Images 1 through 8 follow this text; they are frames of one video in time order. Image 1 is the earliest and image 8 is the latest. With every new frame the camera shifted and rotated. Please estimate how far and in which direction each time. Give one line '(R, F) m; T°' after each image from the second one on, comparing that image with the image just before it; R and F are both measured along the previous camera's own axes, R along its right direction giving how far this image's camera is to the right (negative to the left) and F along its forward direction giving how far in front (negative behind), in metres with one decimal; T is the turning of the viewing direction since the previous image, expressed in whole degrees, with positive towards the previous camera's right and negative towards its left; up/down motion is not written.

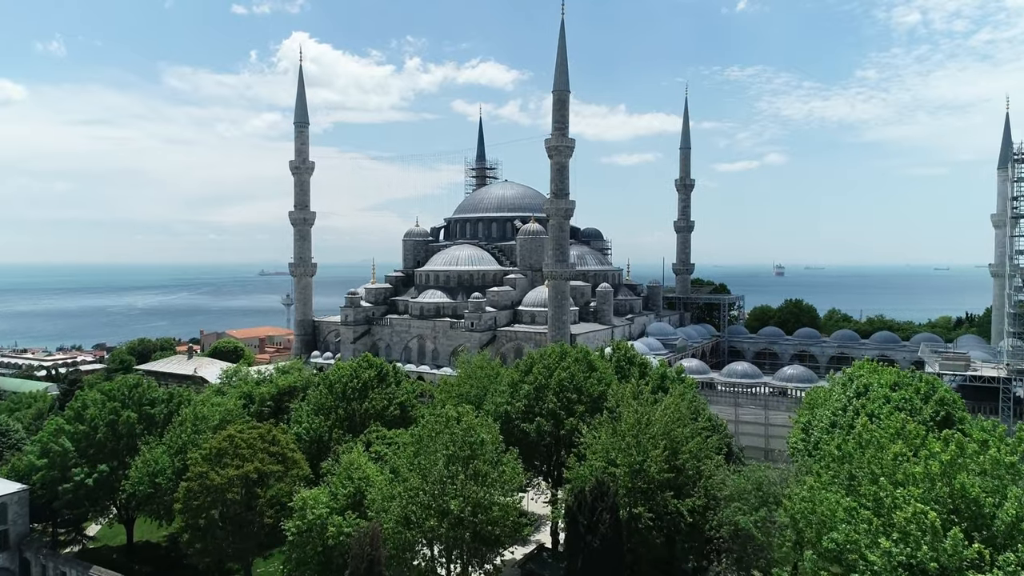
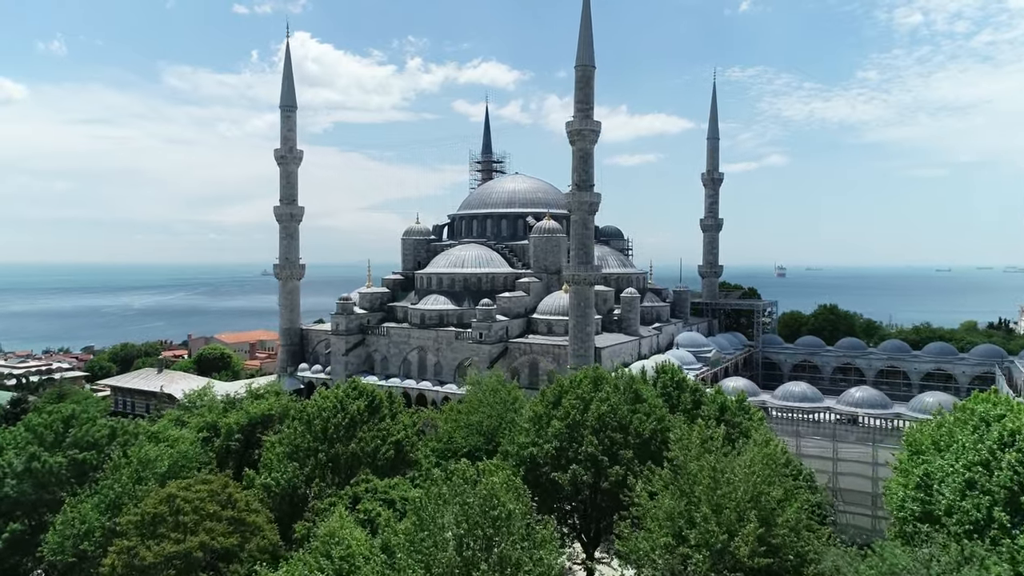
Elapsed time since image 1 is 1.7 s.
(-0.5, +5.4) m; 0°
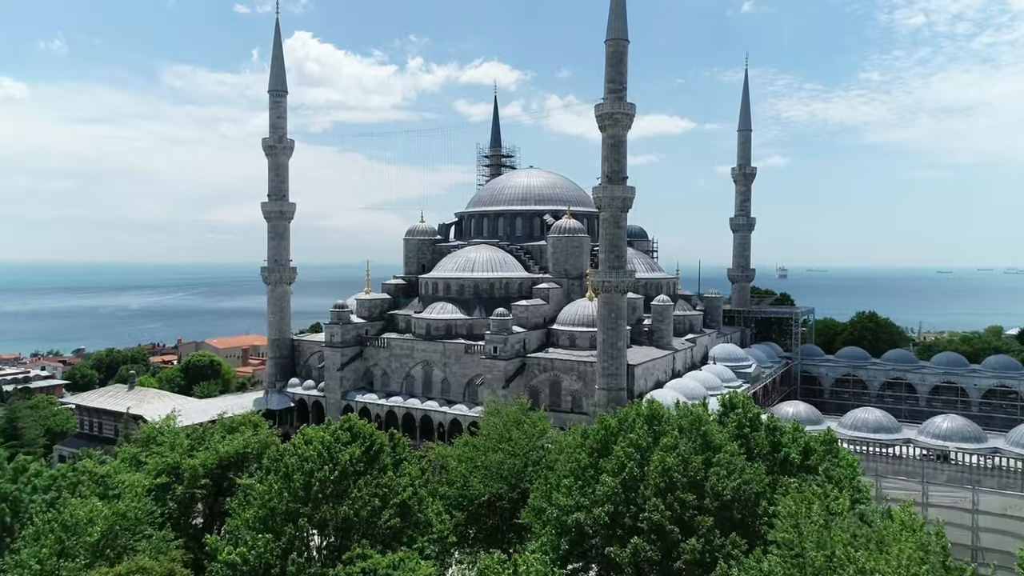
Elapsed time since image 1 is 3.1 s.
(-0.6, +4.6) m; 0°
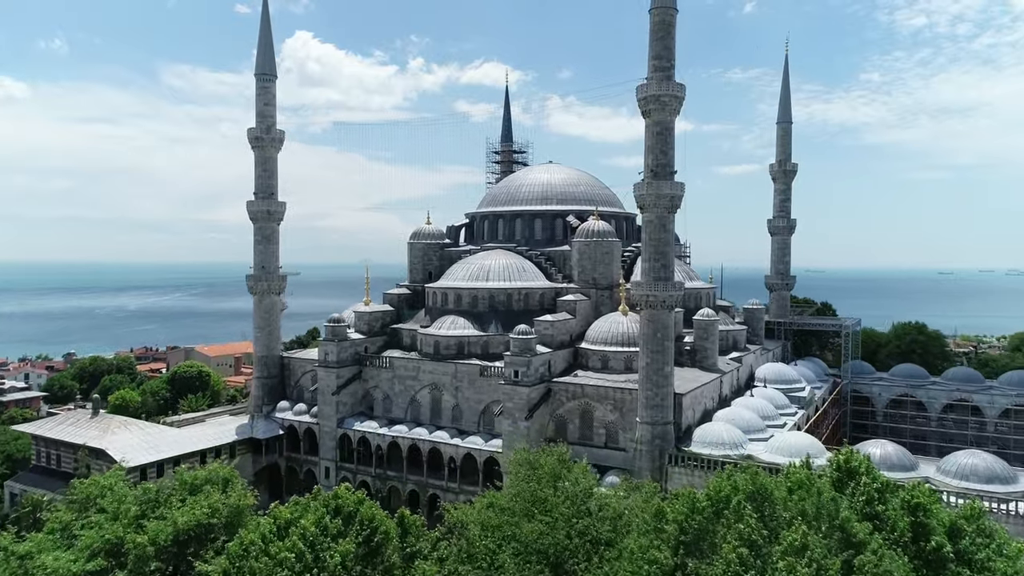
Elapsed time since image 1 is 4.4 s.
(-0.6, +4.7) m; 0°
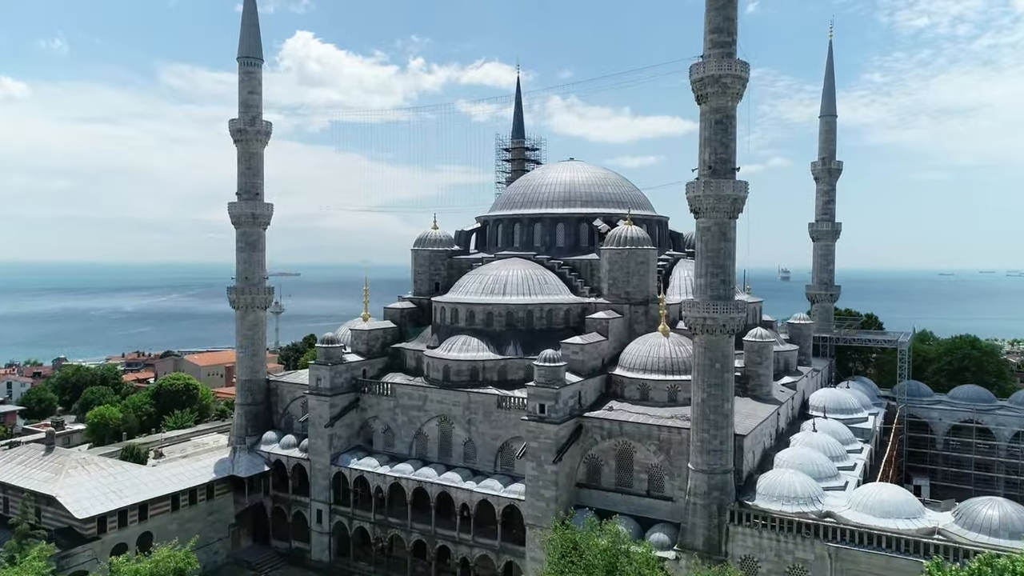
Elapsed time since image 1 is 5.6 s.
(-0.6, +4.3) m; 0°
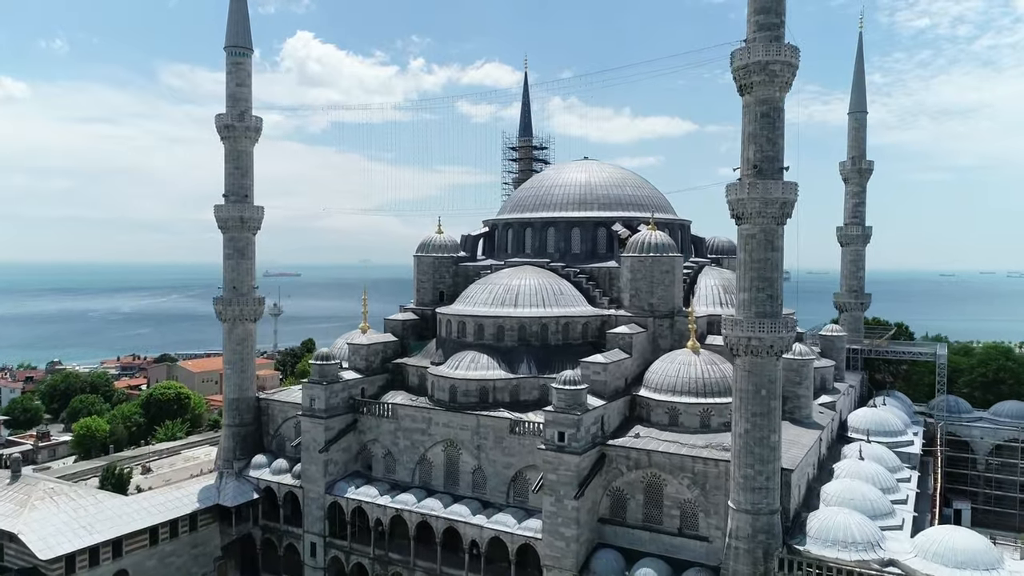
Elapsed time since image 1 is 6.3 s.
(-0.3, +2.5) m; 0°
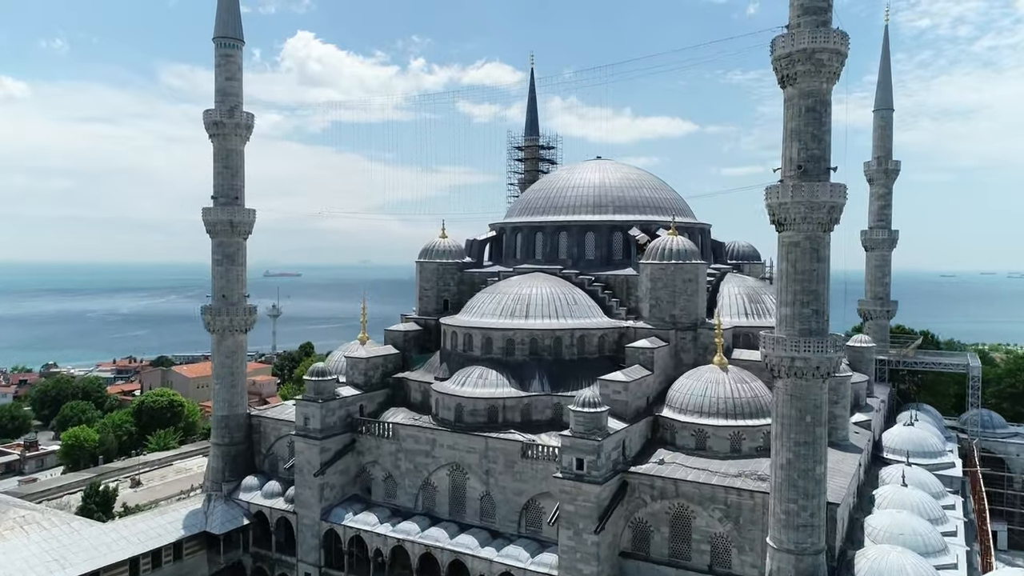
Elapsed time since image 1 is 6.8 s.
(-0.2, +1.9) m; 0°
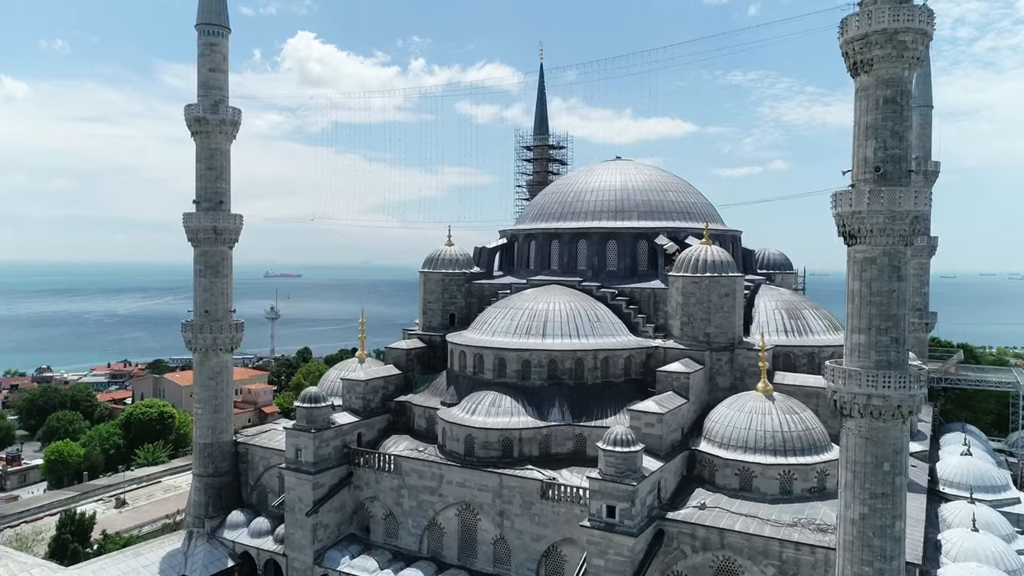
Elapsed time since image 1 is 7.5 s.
(-0.3, +2.5) m; 0°
